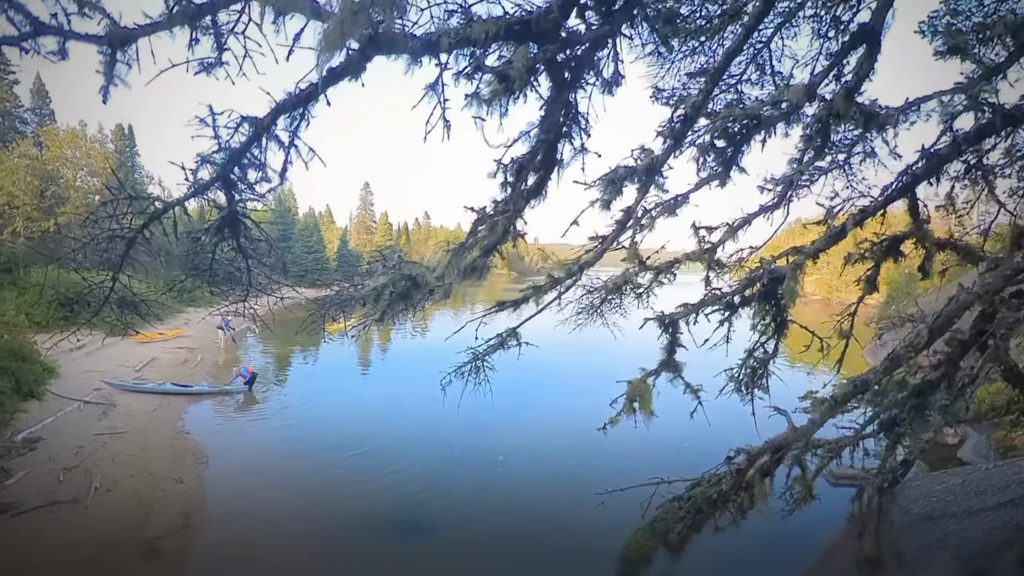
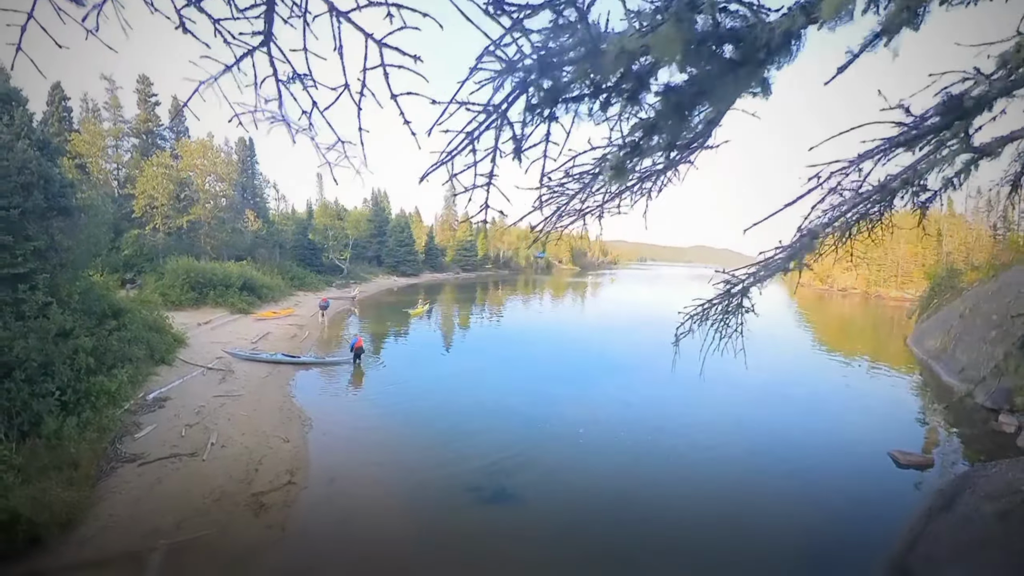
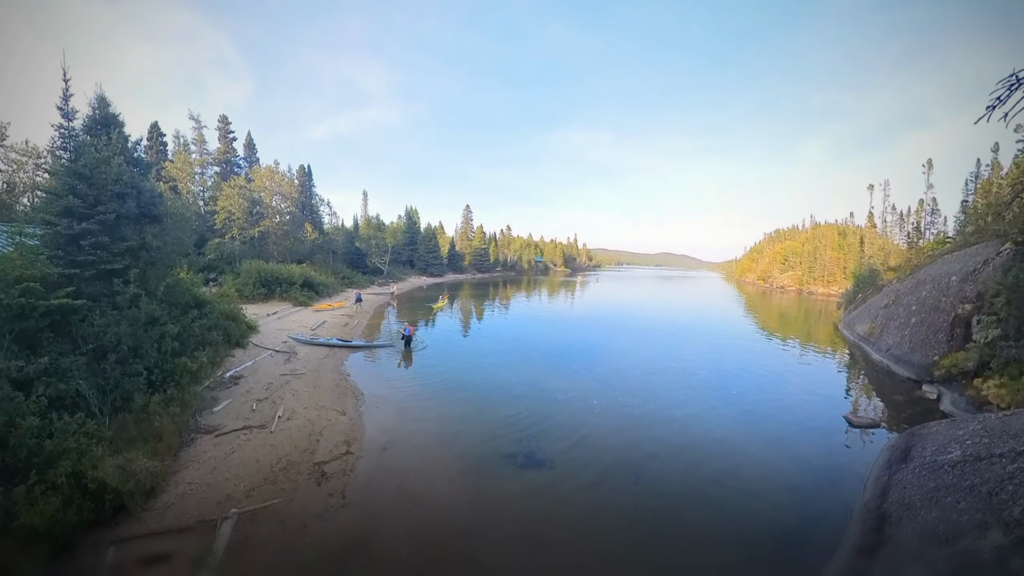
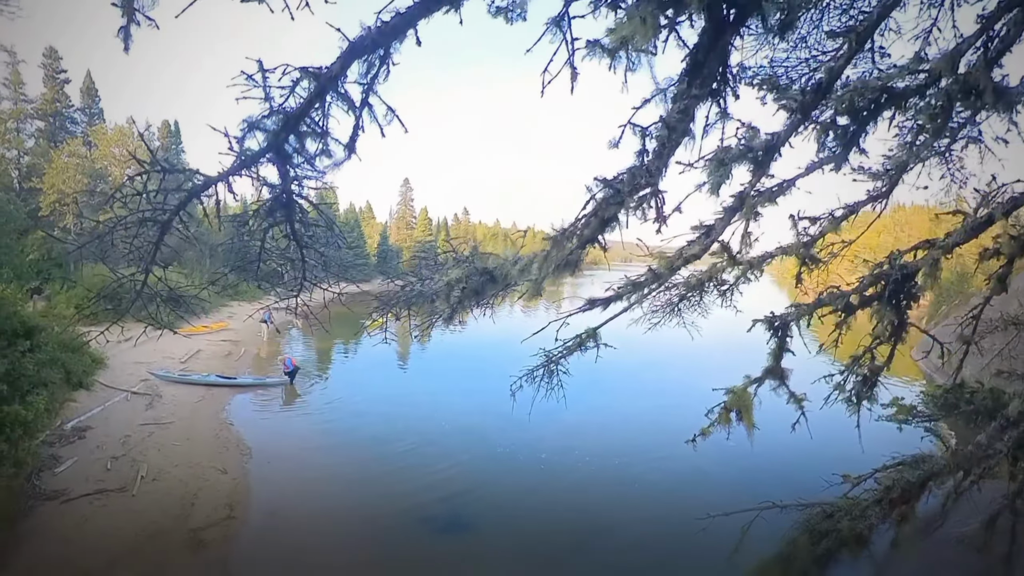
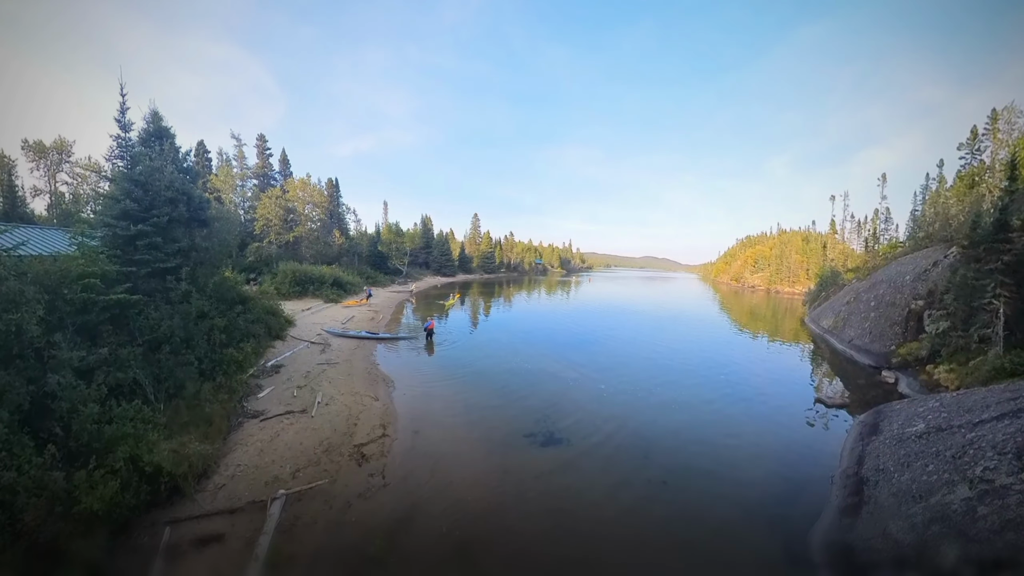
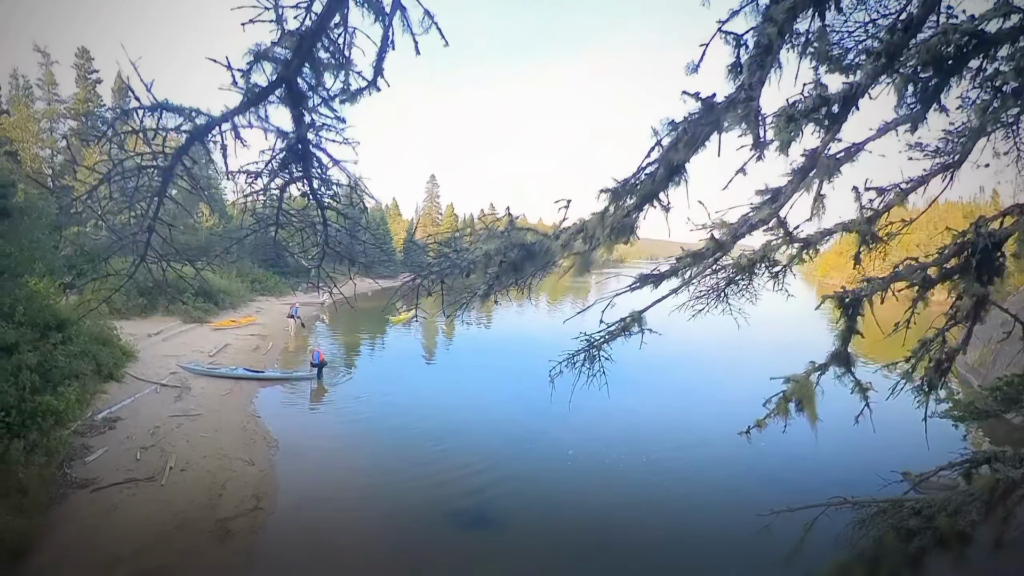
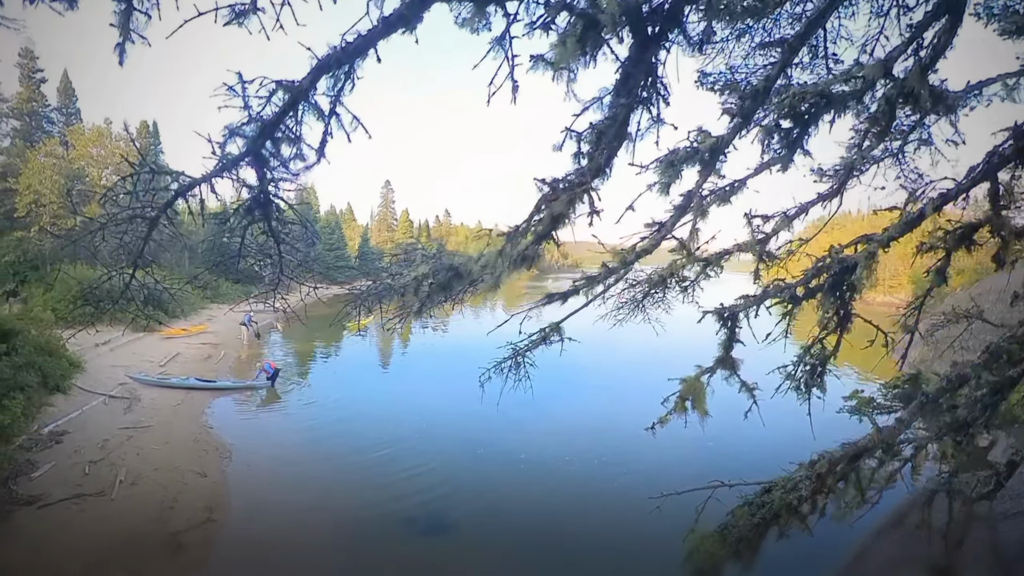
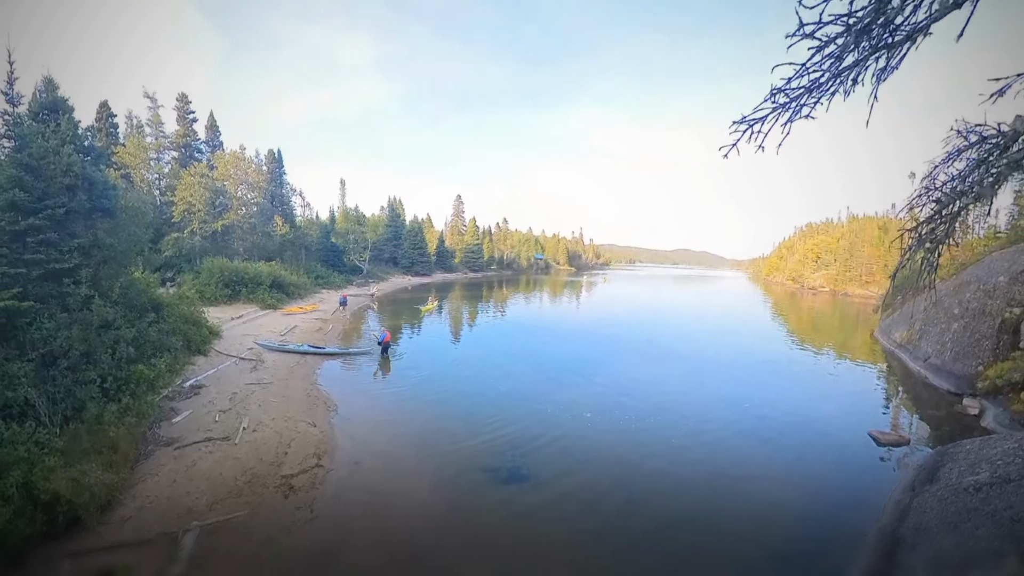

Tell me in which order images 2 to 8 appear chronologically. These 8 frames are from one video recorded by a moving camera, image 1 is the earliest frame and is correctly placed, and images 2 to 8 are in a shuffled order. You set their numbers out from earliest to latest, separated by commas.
7, 4, 6, 2, 8, 3, 5
